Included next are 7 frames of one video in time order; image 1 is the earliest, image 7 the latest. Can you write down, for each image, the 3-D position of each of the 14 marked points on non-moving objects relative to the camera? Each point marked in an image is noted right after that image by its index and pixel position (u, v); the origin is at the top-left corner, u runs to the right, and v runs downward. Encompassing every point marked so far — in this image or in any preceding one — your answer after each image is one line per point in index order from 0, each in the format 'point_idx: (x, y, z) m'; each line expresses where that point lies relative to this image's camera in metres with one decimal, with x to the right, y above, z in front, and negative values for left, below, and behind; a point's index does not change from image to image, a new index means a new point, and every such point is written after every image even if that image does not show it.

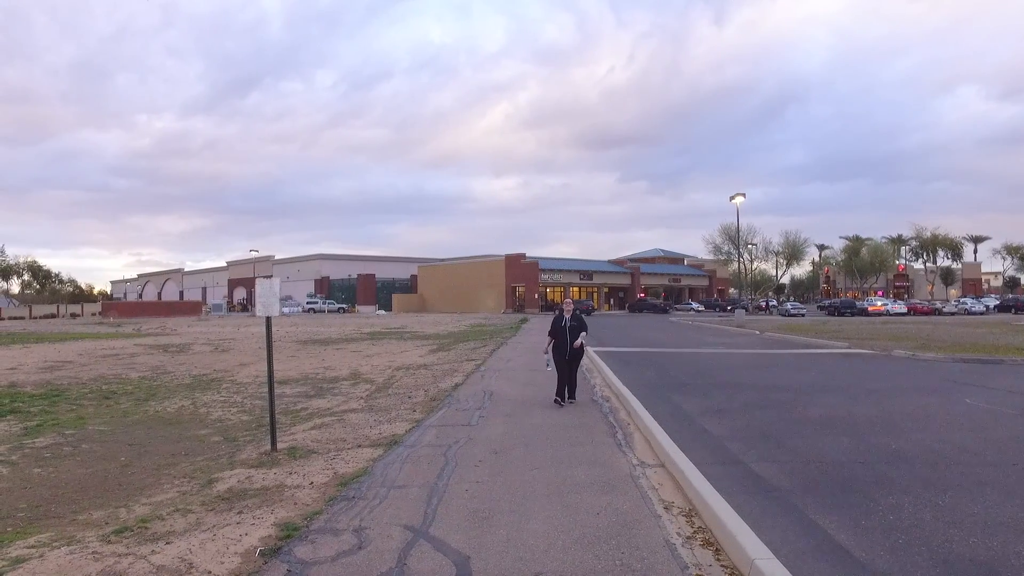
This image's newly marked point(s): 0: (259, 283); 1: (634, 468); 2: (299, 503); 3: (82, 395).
0: (-3.4, +0.1, +9.8) m
1: (+1.2, -1.8, +7.3) m
2: (-1.9, -1.9, +6.6) m
3: (-10.1, -2.5, +17.1) m
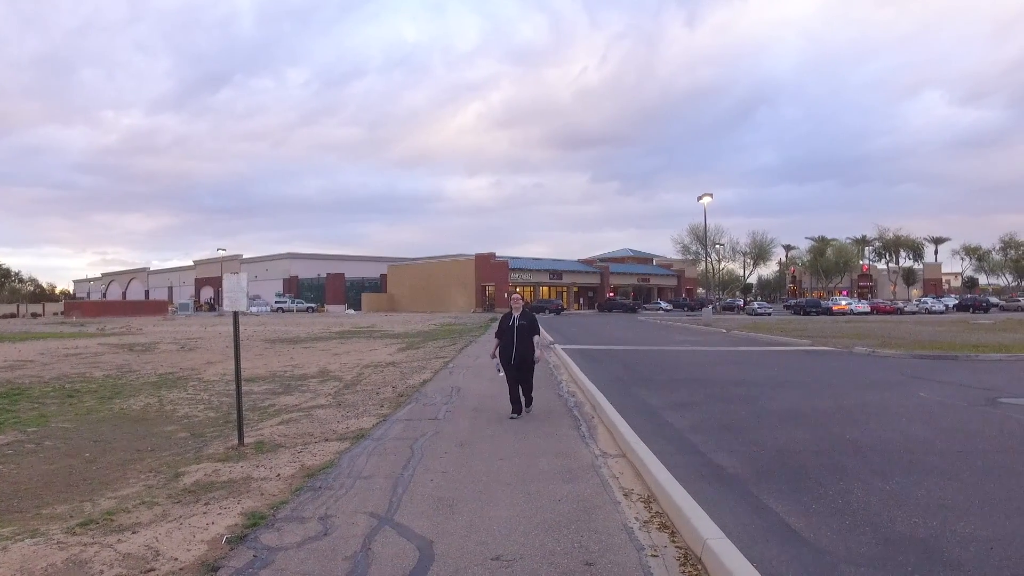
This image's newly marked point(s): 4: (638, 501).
0: (-3.8, +0.1, +9.8) m
1: (+0.9, -1.8, +7.5) m
2: (-2.2, -1.9, +6.6) m
3: (-10.8, -2.4, +16.9) m
4: (+1.0, -1.7, +6.0) m
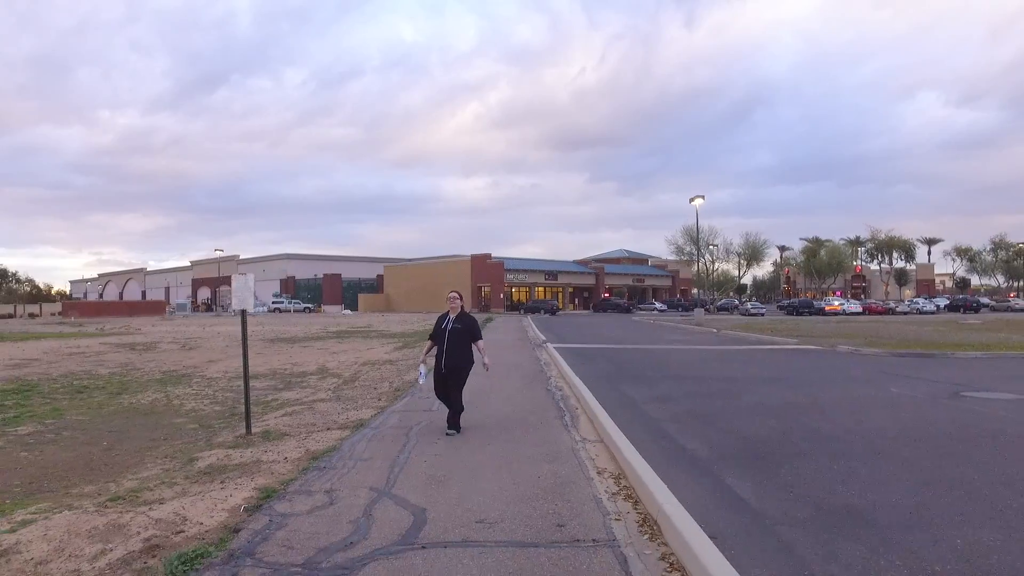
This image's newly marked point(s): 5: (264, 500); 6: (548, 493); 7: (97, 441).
0: (-4.0, +0.1, +10.5) m
1: (+0.7, -1.7, +8.2) m
2: (-2.4, -1.9, +7.3) m
3: (-11.0, -2.4, +17.6) m
4: (+0.9, -1.7, +6.7) m
5: (-2.1, -1.8, +6.1) m
6: (+0.3, -1.7, +6.1) m
7: (-6.1, -2.3, +10.8) m
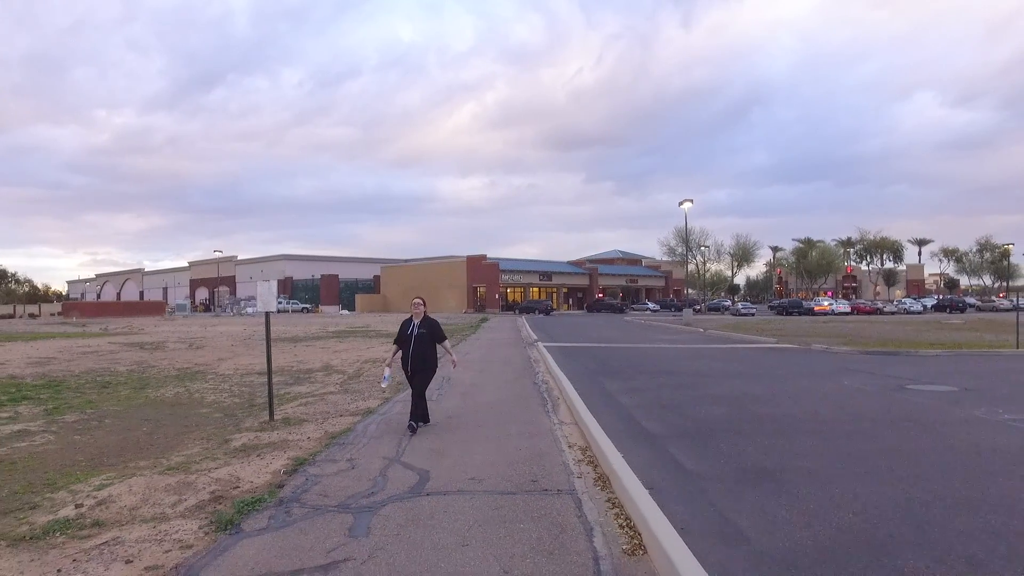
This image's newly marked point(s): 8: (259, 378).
0: (-4.2, +0.1, +12.0) m
1: (+0.6, -1.8, +9.7) m
2: (-2.5, -1.9, +8.8) m
3: (-11.2, -2.5, +19.0) m
4: (+0.7, -1.8, +8.2) m
5: (-2.2, -1.9, +7.6) m
6: (+0.2, -1.8, +7.6) m
7: (-6.3, -2.3, +12.2) m
8: (-6.7, -2.4, +19.1) m
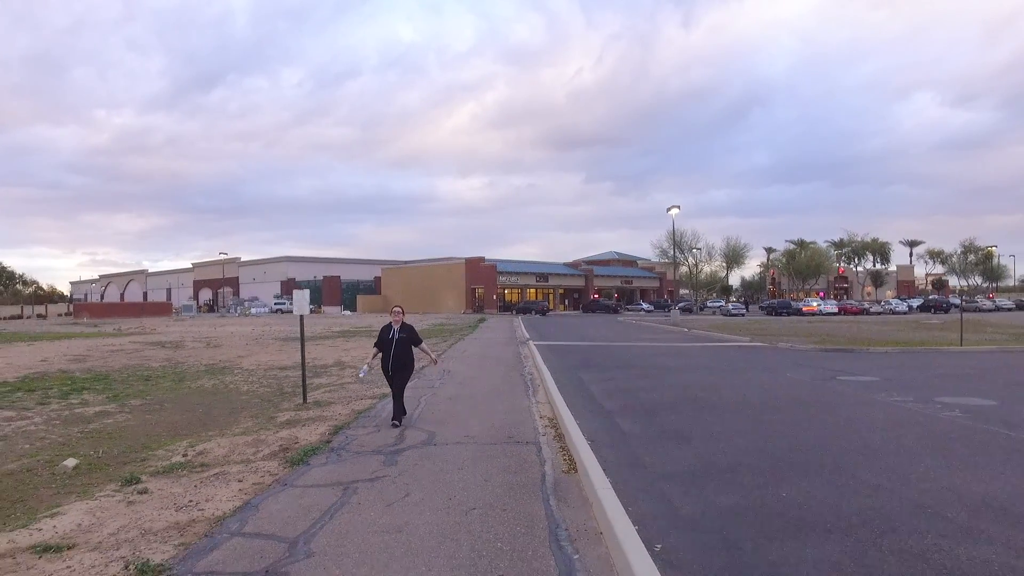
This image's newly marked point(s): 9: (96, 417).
0: (-4.4, -0.1, +14.6) m
1: (+0.3, -2.0, +12.4) m
2: (-2.8, -2.1, +11.5) m
3: (-11.5, -2.6, +21.6) m
4: (+0.5, -2.0, +10.9) m
5: (-2.5, -2.0, +10.3) m
6: (-0.1, -1.9, +10.3) m
7: (-6.6, -2.5, +14.9) m
8: (-6.9, -2.5, +21.8) m
9: (-8.0, -2.5, +13.9) m
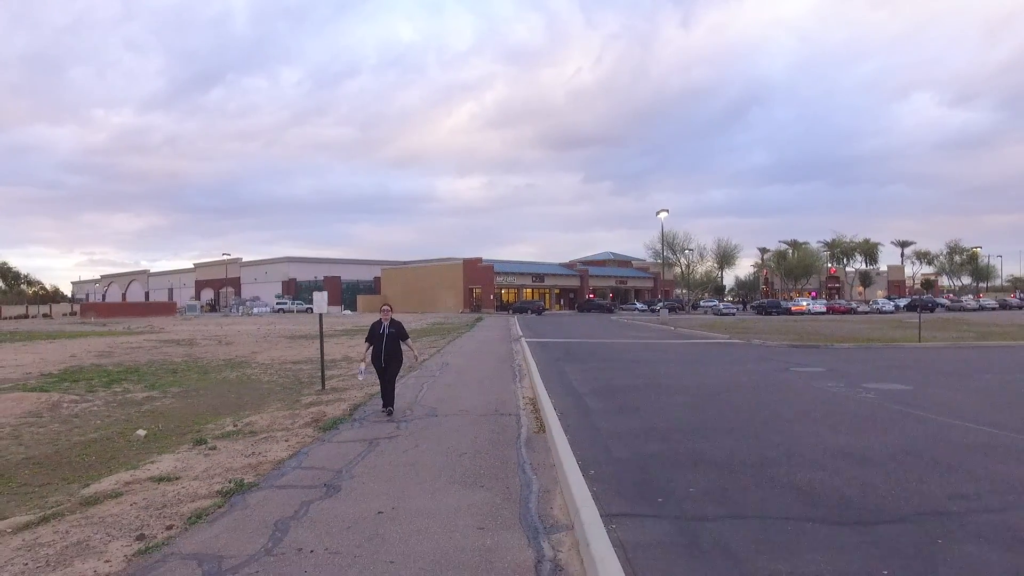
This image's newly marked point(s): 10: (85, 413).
0: (-4.6, -0.1, +16.9) m
1: (+0.1, -2.0, +14.6) m
2: (-3.0, -2.1, +13.7) m
3: (-11.7, -2.7, +23.9) m
4: (+0.3, -2.0, +13.2) m
5: (-2.7, -2.1, +12.5) m
6: (-0.3, -2.0, +12.5) m
7: (-6.8, -2.5, +17.2) m
8: (-7.2, -2.6, +24.0) m
9: (-8.2, -2.5, +16.1) m
10: (-8.3, -2.4, +14.1) m
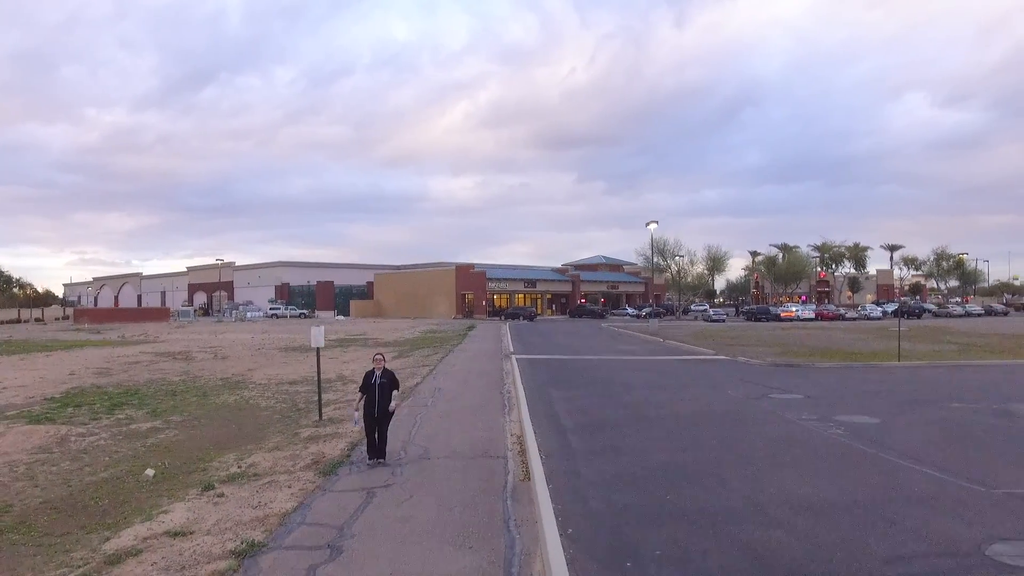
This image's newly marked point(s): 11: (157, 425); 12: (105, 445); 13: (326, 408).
0: (-4.9, -1.0, +17.6) m
1: (-0.1, -2.9, +15.4) m
2: (-3.2, -3.0, +14.5) m
3: (-12.1, -3.5, +24.5) m
4: (+0.1, -2.8, +13.9) m
5: (-2.9, -2.9, +13.3) m
6: (-0.5, -2.8, +13.3) m
7: (-7.0, -3.4, +17.8) m
8: (-7.5, -3.4, +24.7) m
9: (-8.4, -3.3, +16.8) m
10: (-8.6, -3.2, +14.8) m
11: (-8.7, -3.4, +17.8) m
12: (-8.5, -3.3, +15.2) m
13: (-5.0, -3.2, +19.2) m
